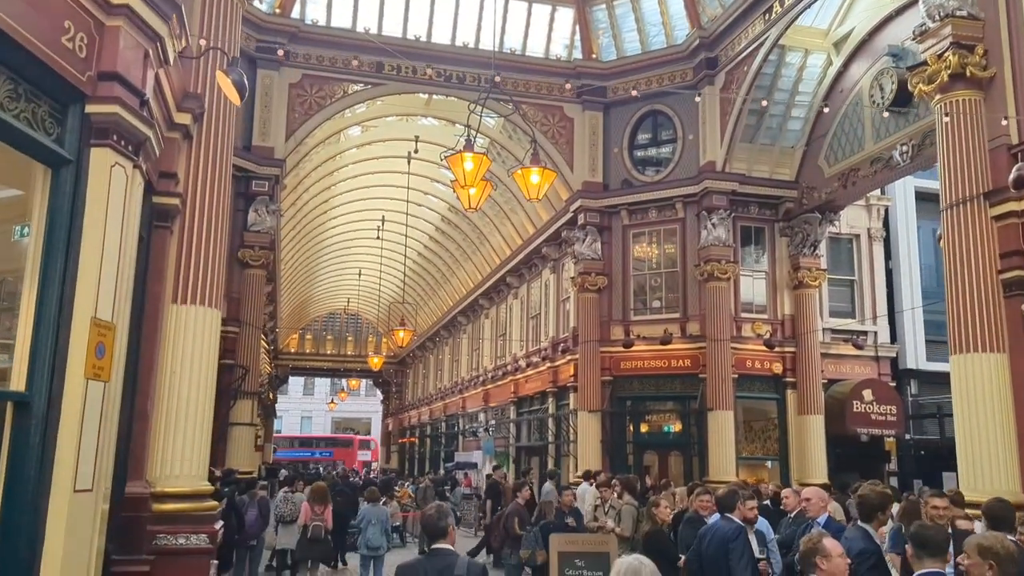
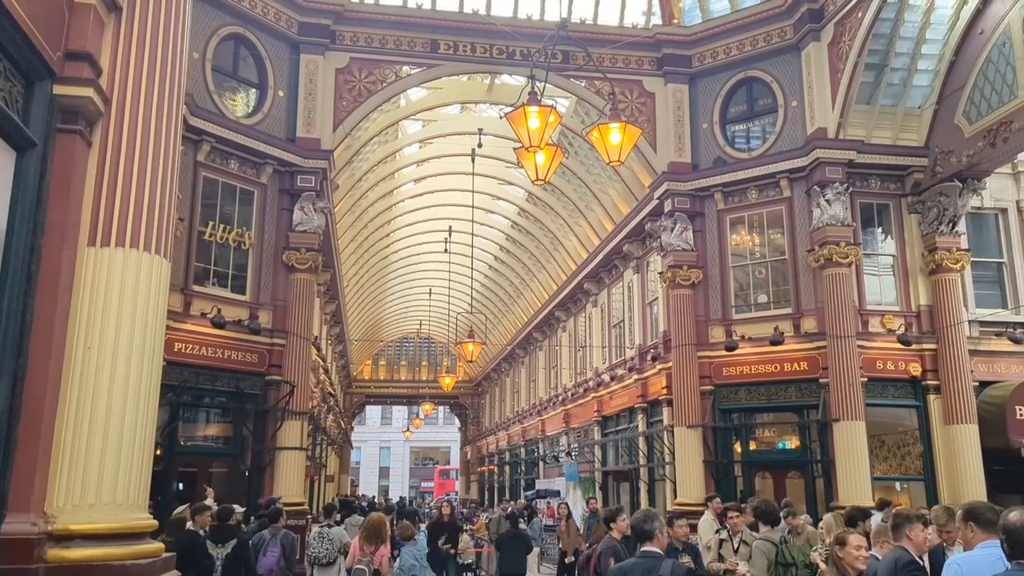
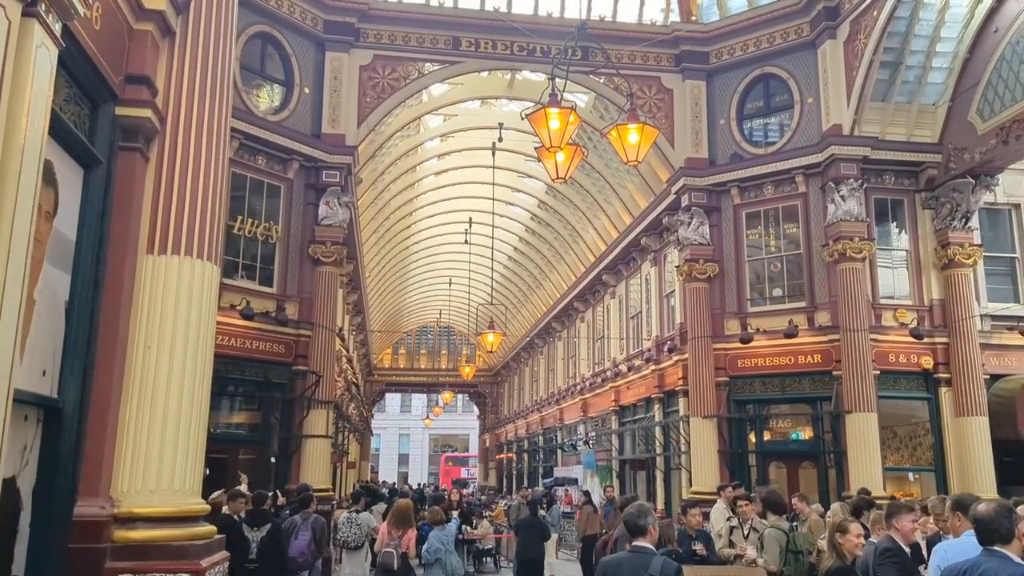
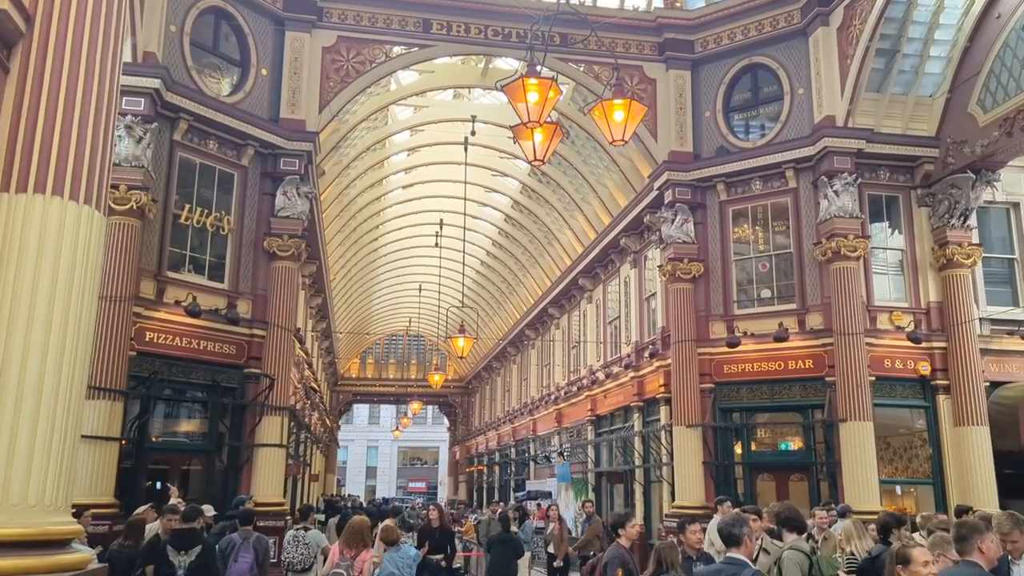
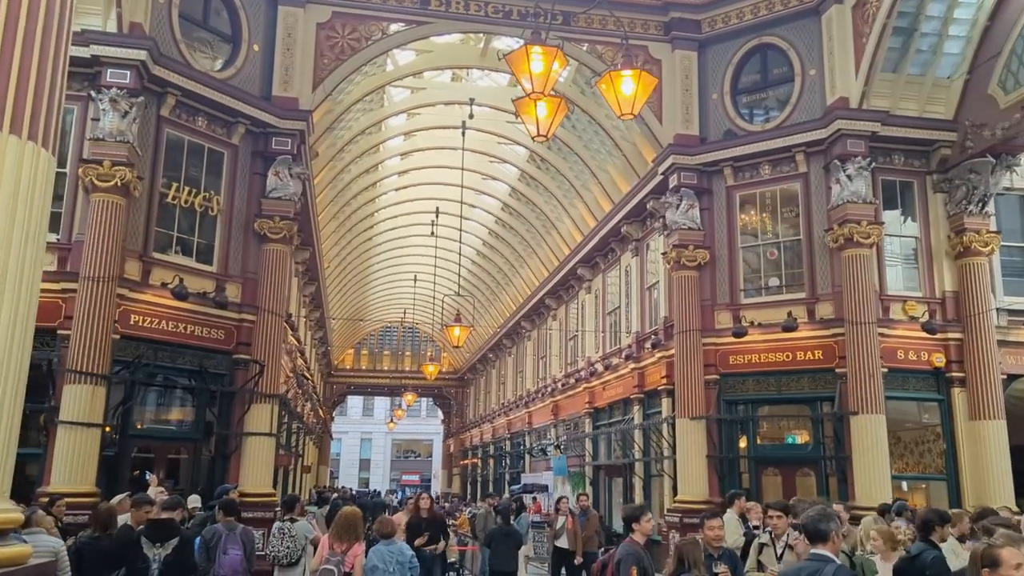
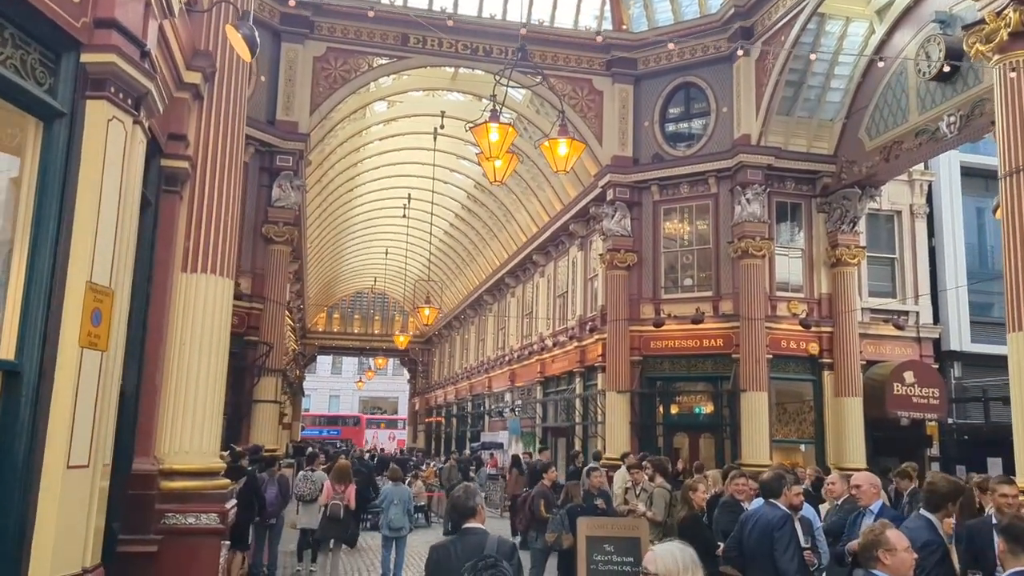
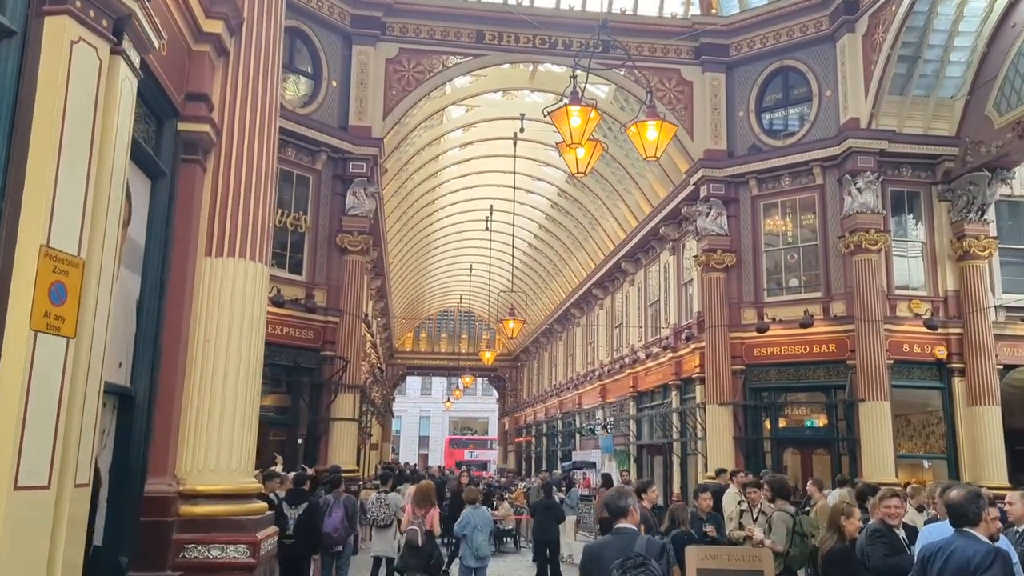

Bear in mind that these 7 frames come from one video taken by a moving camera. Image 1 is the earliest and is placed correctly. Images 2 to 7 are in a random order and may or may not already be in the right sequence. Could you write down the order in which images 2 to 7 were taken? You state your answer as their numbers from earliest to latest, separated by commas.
6, 7, 3, 2, 4, 5
